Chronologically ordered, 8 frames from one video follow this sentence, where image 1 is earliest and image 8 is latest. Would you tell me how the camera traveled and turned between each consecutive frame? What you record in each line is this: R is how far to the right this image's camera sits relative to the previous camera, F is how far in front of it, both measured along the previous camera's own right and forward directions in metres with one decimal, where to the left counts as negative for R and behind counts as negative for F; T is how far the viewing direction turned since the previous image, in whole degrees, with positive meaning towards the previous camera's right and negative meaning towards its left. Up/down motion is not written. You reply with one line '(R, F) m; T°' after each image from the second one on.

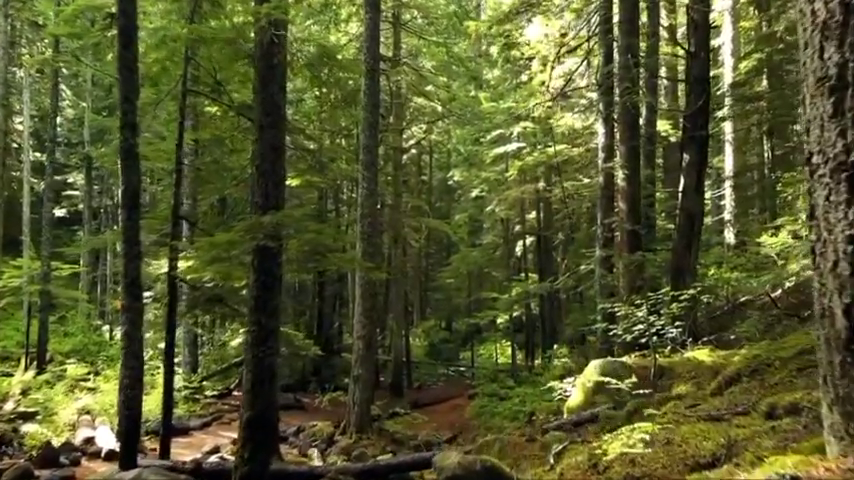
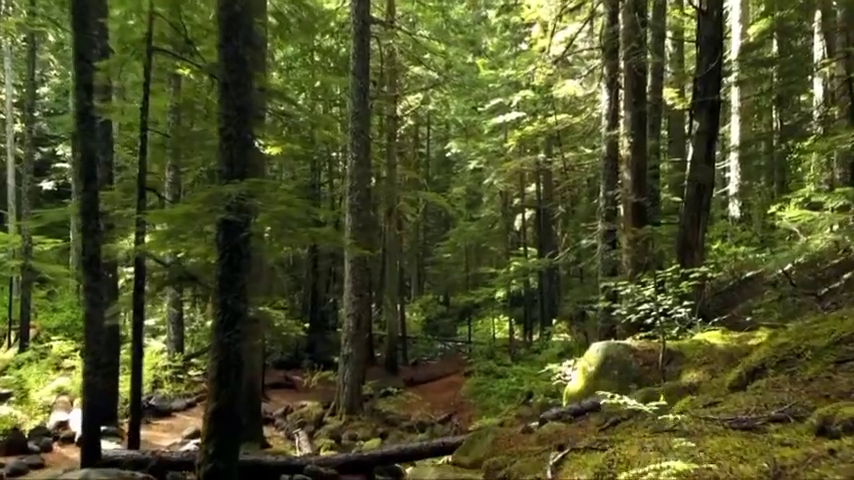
(+0.2, +0.8) m; 0°
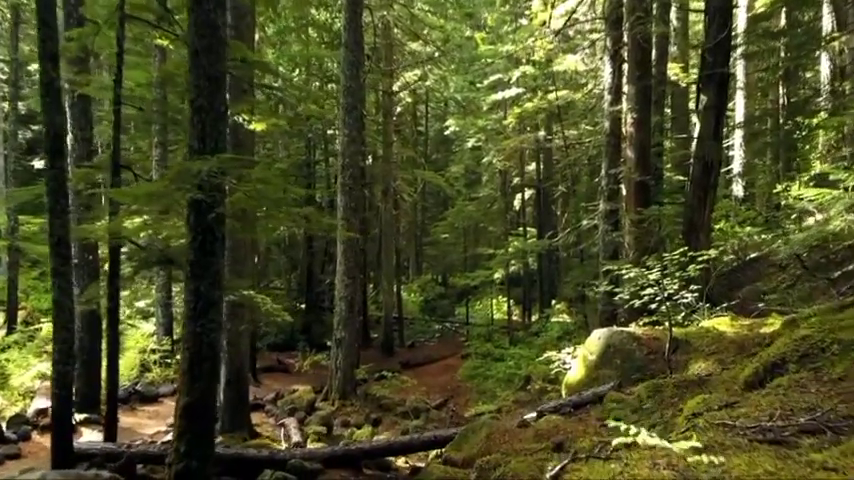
(+0.1, +0.5) m; 0°
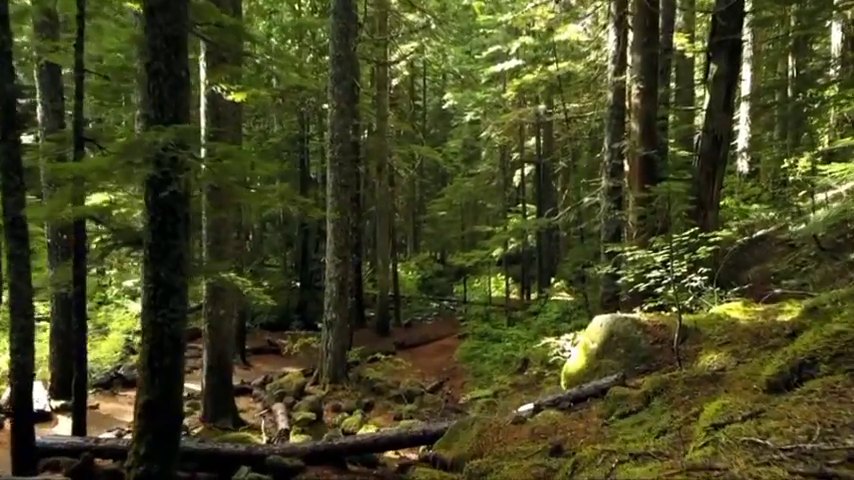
(+0.1, +0.6) m; 0°
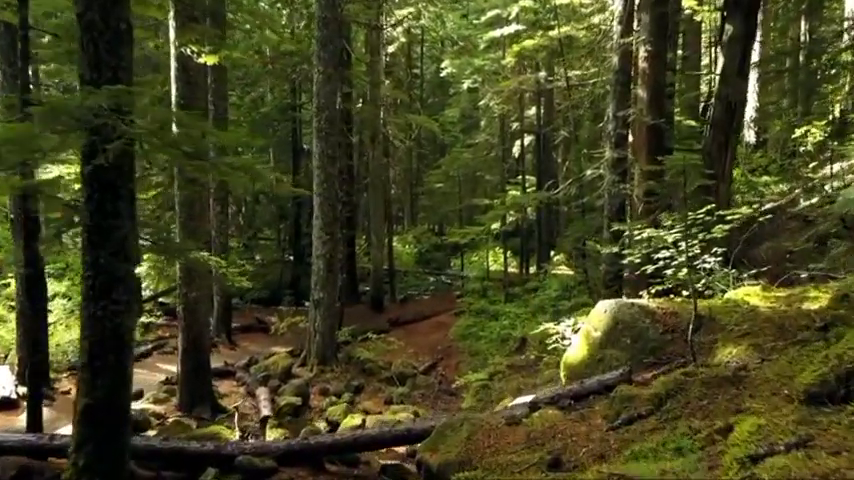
(+0.1, +0.7) m; 0°
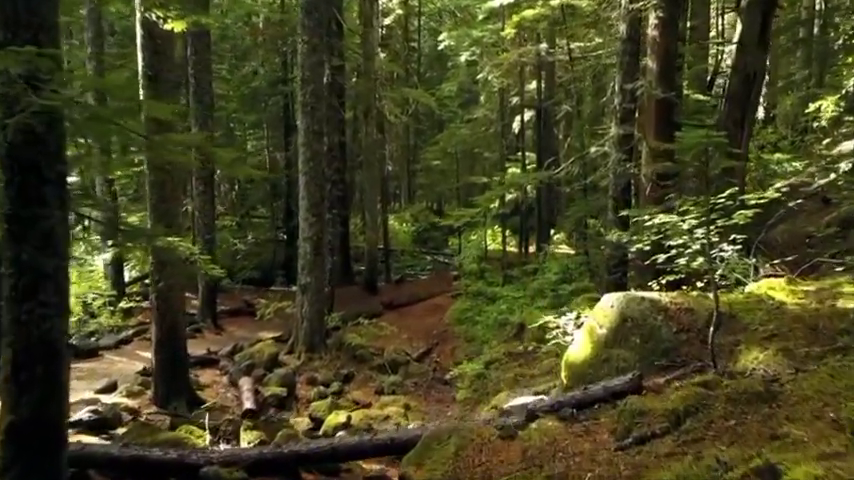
(+0.1, +0.7) m; 0°
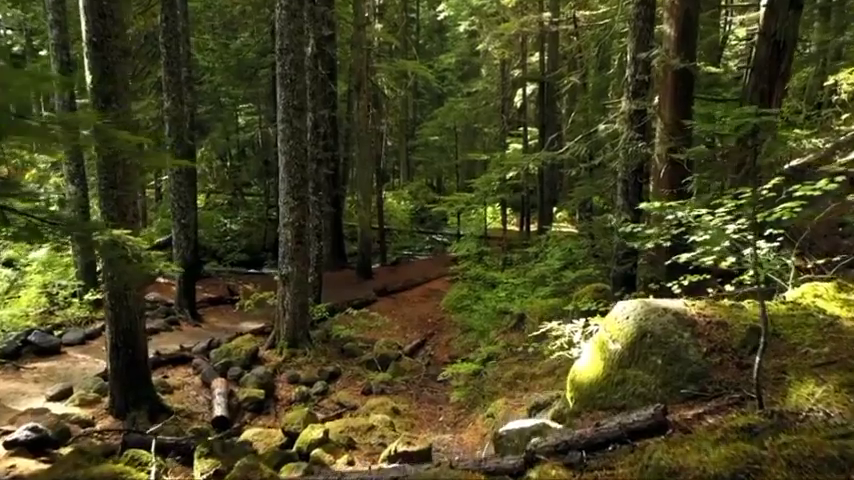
(+0.2, +1.0) m; 0°
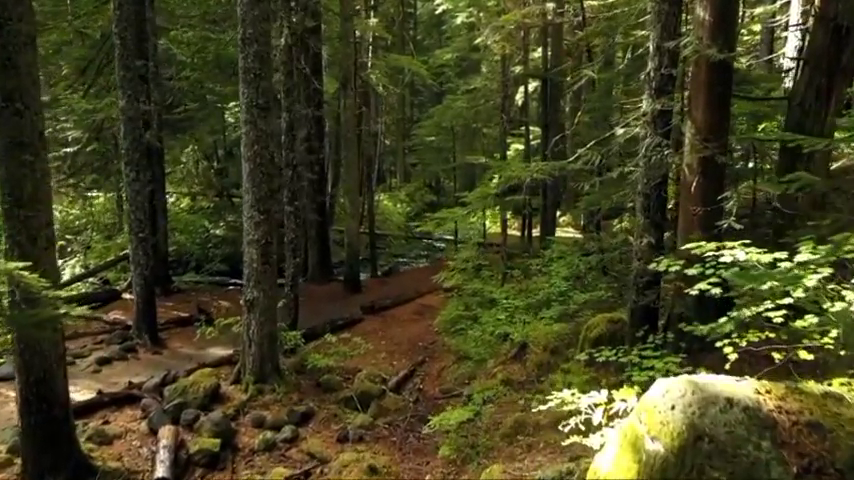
(+0.2, +1.5) m; 0°
